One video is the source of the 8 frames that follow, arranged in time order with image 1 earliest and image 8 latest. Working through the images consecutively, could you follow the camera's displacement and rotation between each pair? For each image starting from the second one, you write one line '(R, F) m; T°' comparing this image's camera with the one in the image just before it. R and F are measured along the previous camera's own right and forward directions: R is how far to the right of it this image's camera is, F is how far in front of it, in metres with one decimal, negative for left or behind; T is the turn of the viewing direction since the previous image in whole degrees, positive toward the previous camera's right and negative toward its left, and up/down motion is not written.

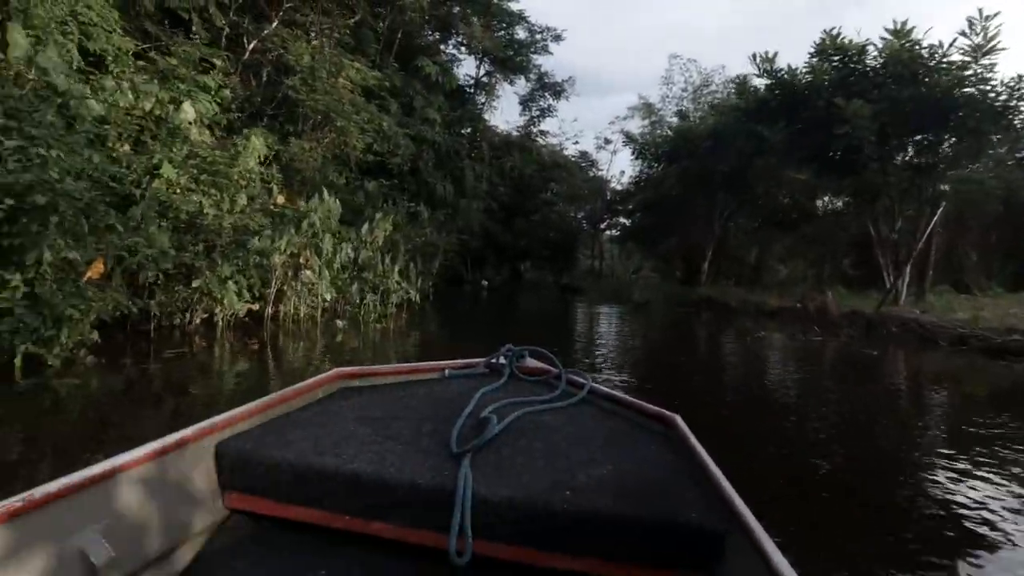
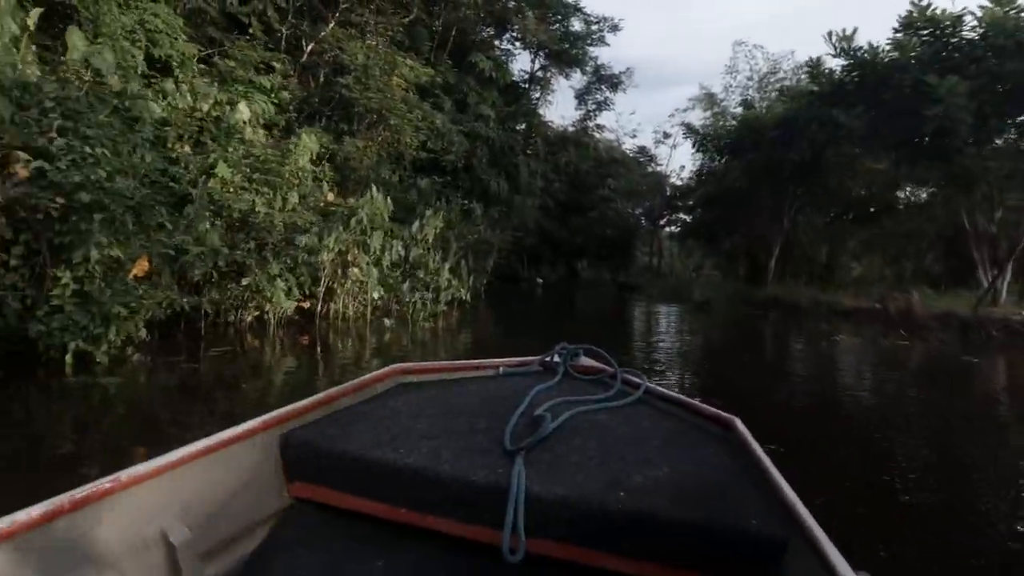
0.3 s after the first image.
(+0.1, +0.3) m; -6°
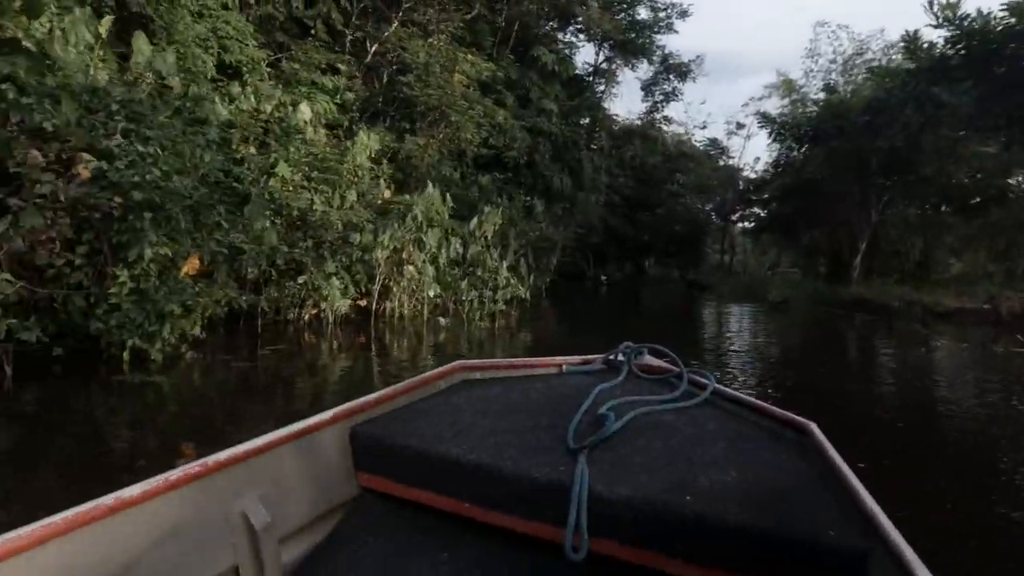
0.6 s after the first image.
(+0.1, +0.3) m; -7°
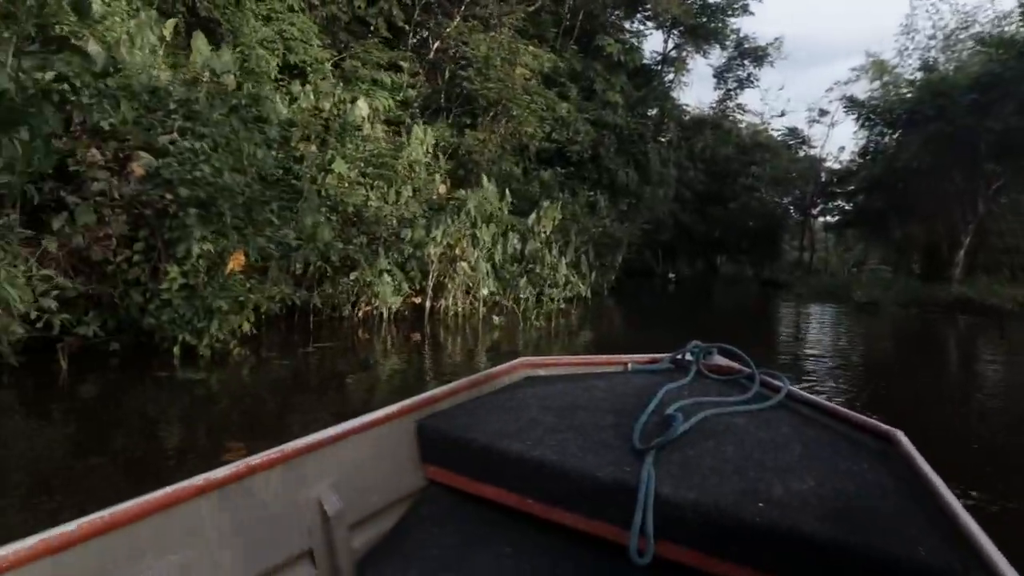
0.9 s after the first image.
(+0.1, +0.3) m; -7°
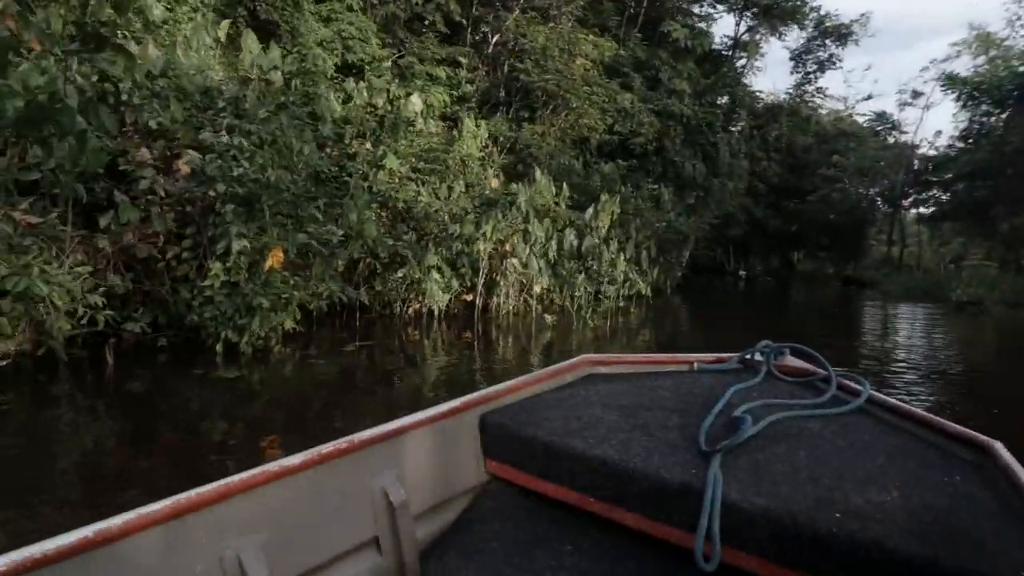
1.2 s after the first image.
(+0.2, +0.3) m; -7°
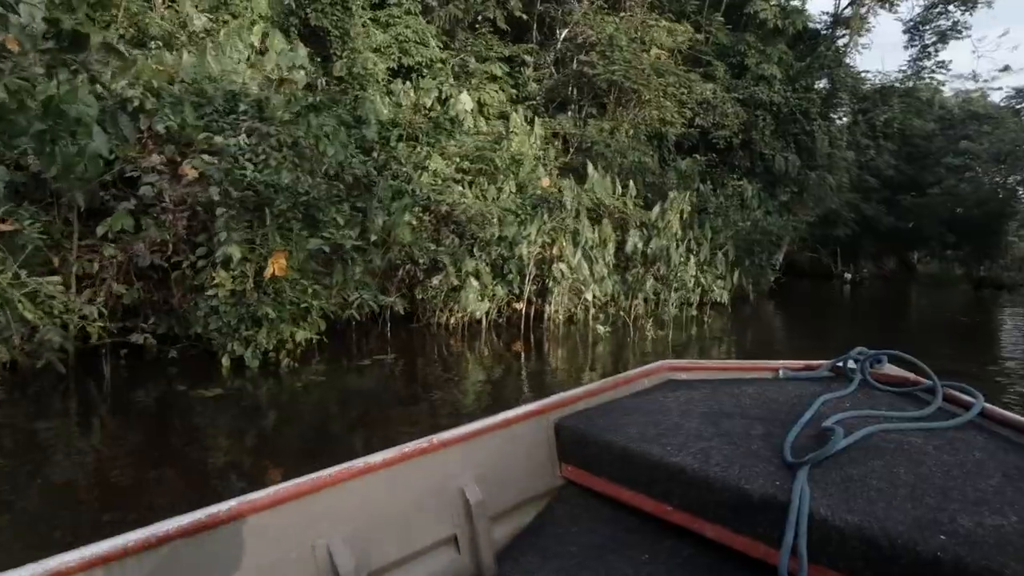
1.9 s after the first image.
(+0.5, +0.6) m; -9°
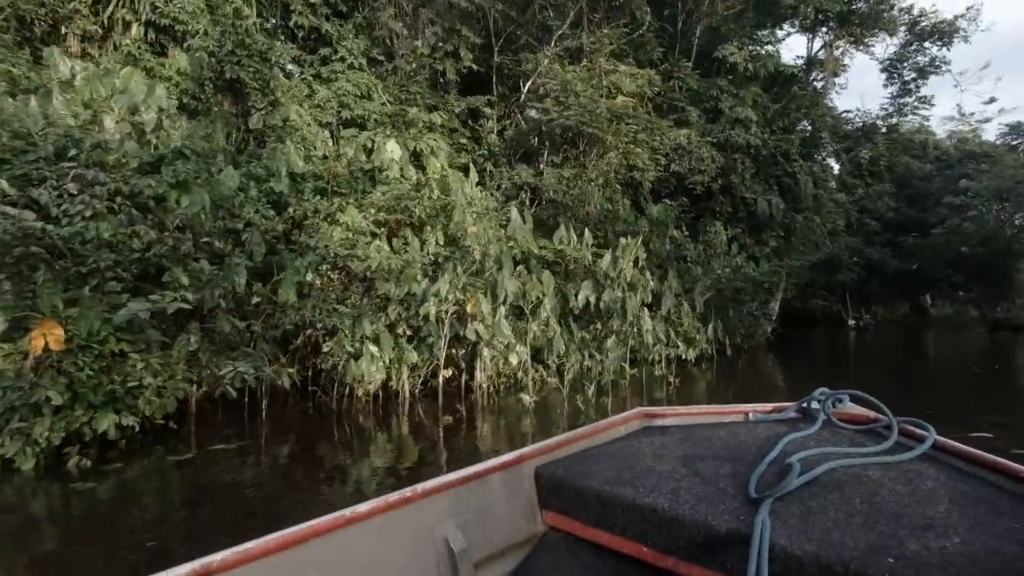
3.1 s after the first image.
(+1.0, +0.9) m; -1°
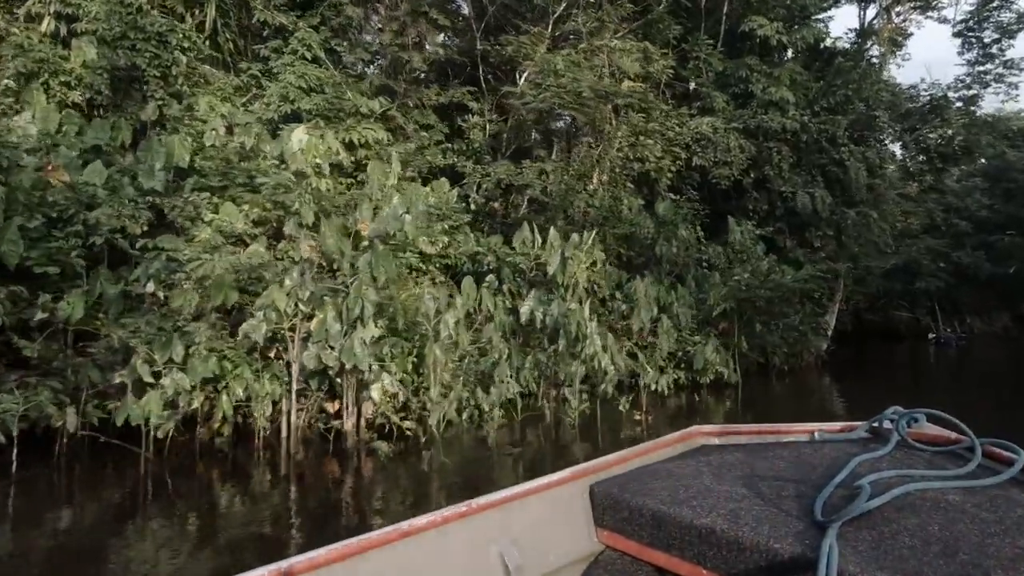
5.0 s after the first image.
(+1.5, +1.5) m; -7°
